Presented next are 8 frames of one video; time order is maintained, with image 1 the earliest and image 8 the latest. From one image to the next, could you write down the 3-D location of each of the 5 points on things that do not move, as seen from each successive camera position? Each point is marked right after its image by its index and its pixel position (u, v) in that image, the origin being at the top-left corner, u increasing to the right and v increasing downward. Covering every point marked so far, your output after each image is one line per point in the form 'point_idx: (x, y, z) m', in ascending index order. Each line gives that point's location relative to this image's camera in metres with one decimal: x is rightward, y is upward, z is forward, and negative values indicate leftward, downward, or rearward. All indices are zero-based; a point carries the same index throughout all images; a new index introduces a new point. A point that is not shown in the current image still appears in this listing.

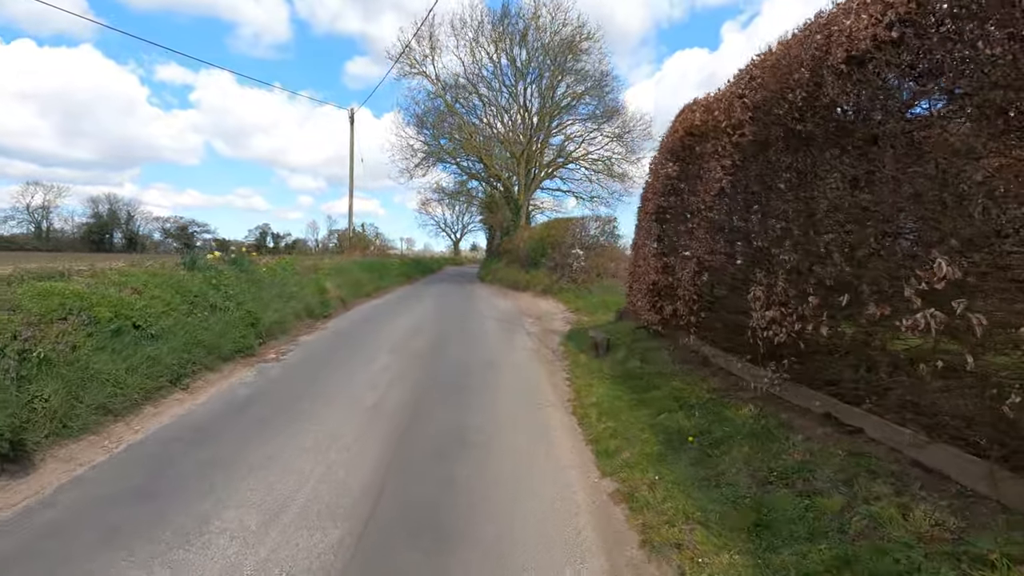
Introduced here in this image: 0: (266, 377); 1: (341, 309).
0: (-4.2, -1.5, +9.2) m
1: (-5.5, -0.7, +17.4) m
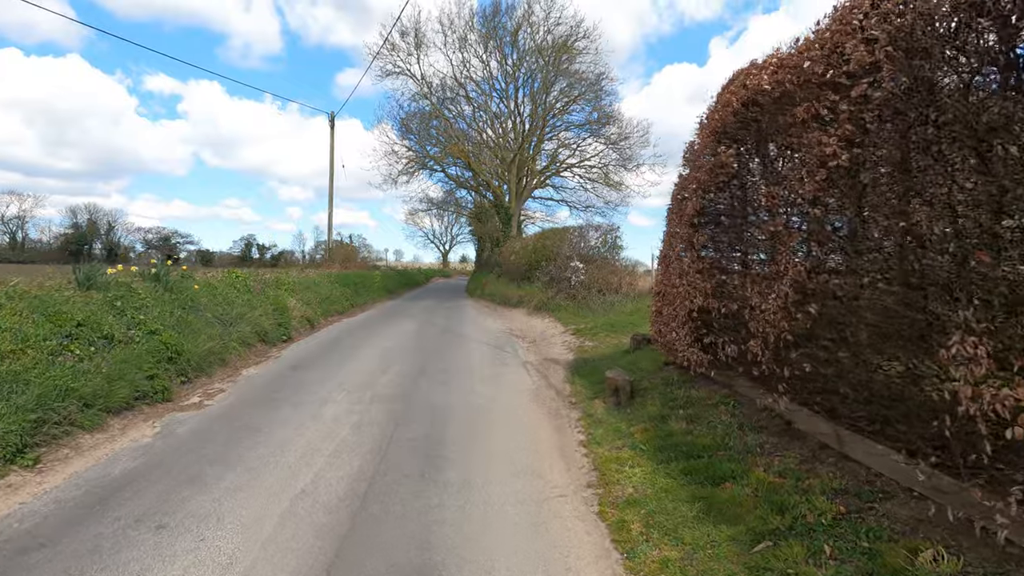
0: (-4.3, -1.8, +6.8) m
1: (-5.8, -1.2, +15.1) m
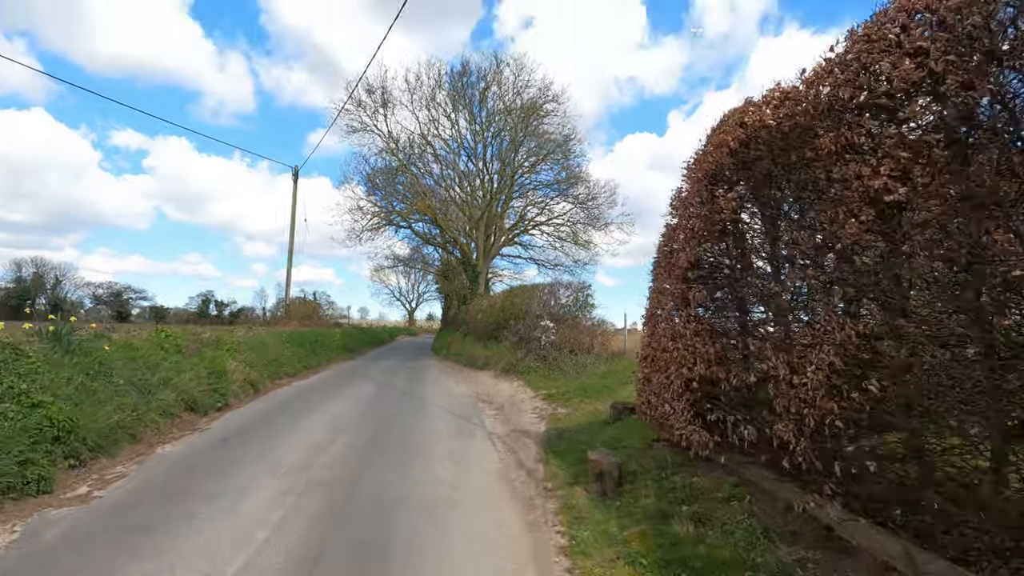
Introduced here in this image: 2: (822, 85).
0: (-4.7, -2.5, +5.2) m
1: (-6.7, -2.7, +13.4) m
2: (+2.4, +1.6, +4.2) m
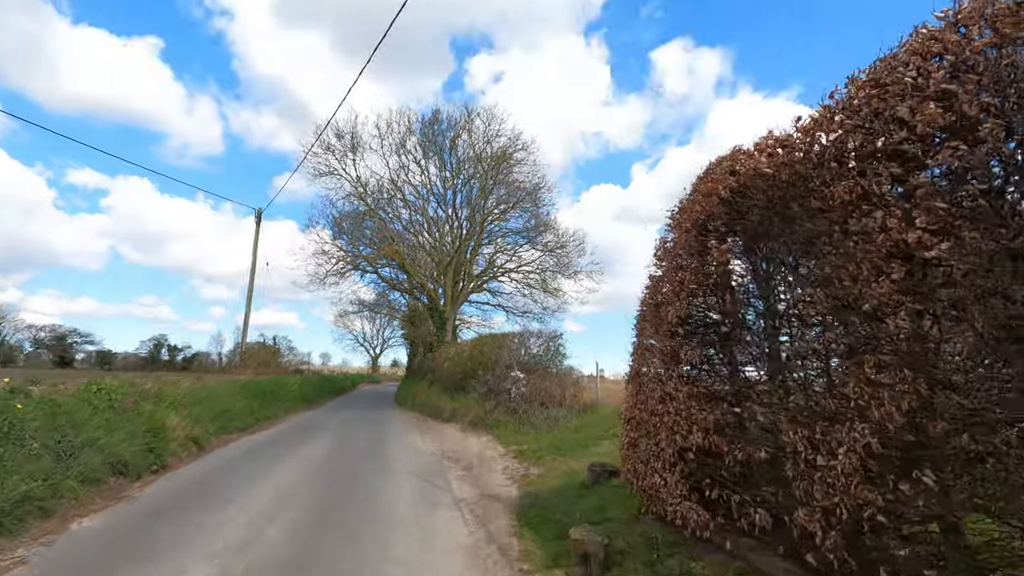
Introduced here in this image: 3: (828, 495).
0: (-4.9, -2.9, +4.2) m
1: (-7.4, -3.8, +12.2) m
2: (+2.3, +1.1, +3.9) m
3: (+1.8, -1.2, +3.0) m
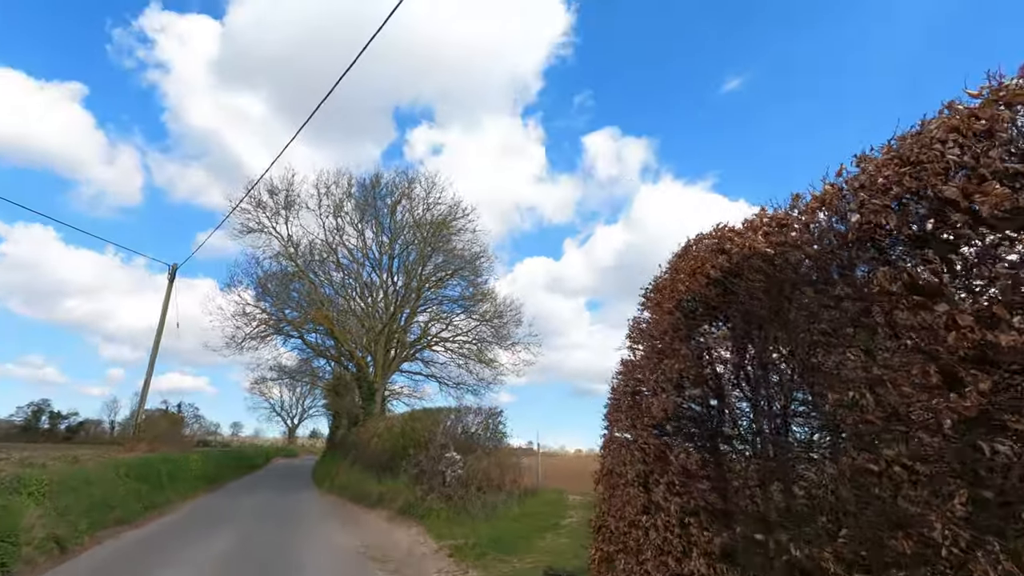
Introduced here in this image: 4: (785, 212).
0: (-5.1, -3.3, +2.4) m
1: (-8.6, -5.1, +9.8) m
2: (+2.1, +0.5, +3.5) m
3: (+1.7, -1.7, +2.3) m
4: (+2.1, +0.6, +4.1) m
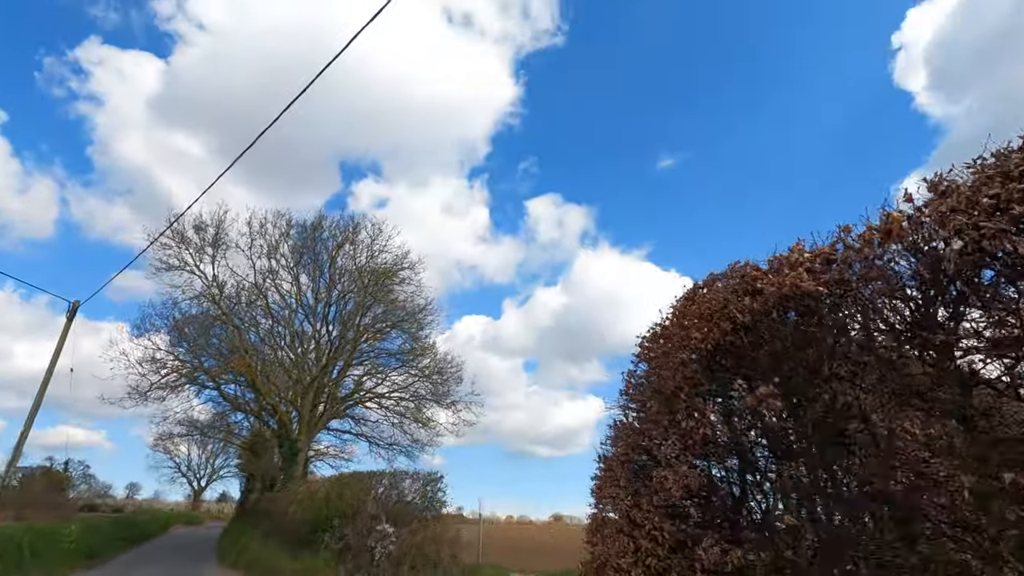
0: (-5.0, -3.0, +0.5) m
1: (-9.4, -5.4, +7.3) m
2: (+2.2, +0.2, +2.9) m
3: (+1.8, -1.7, +1.3) m
4: (+2.1, +0.3, +3.4) m
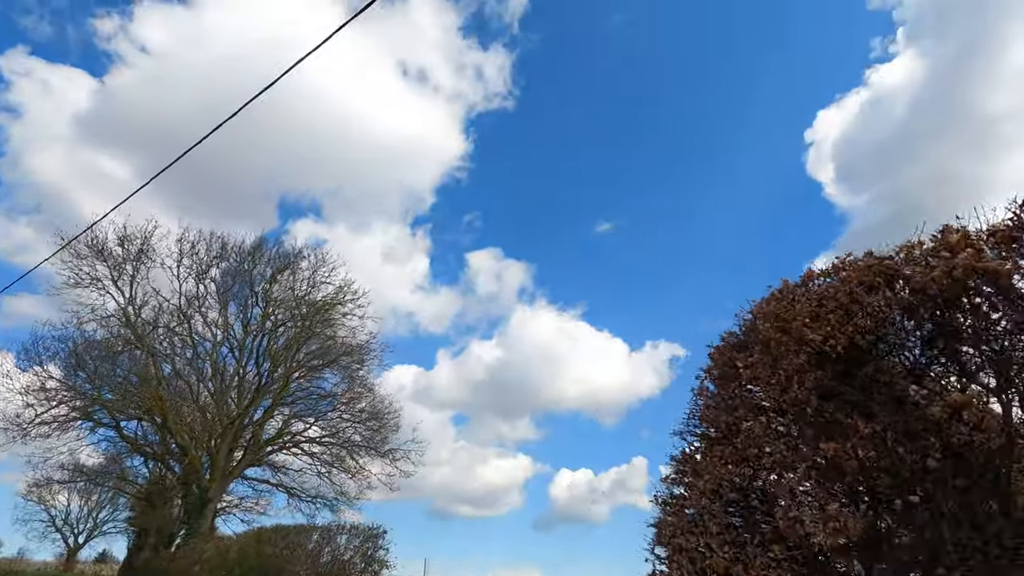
0: (-4.3, -2.1, -1.3) m
1: (-9.6, -4.8, +4.6) m
2: (+2.8, +0.4, +2.2) m
3: (+2.5, -1.4, +0.4) m
4: (+2.6, +0.4, +2.7) m
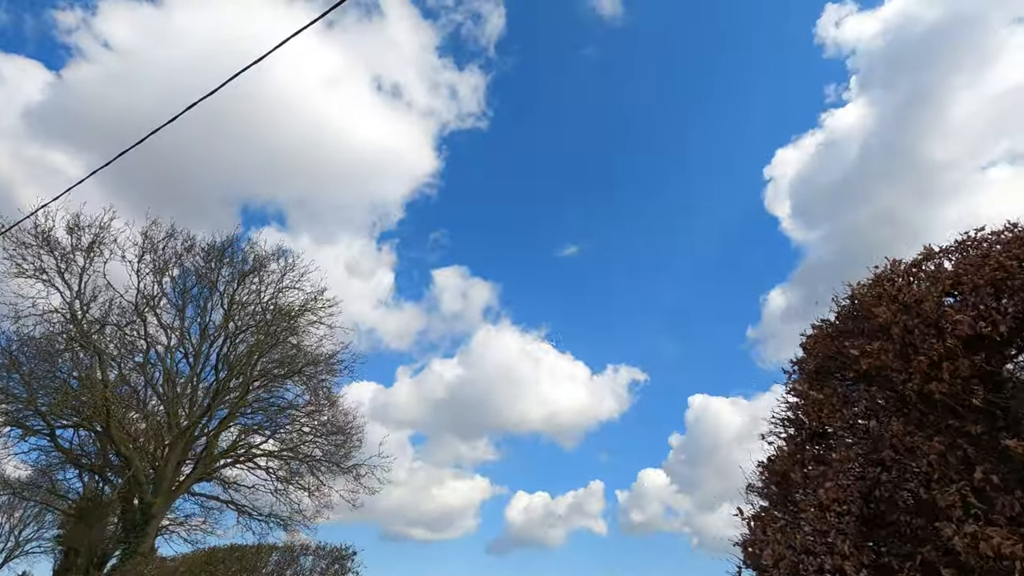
0: (-3.6, -1.5, -2.3) m
1: (-9.4, -4.2, +3.2) m
2: (+3.3, +0.5, +1.7) m
3: (+3.1, -1.2, -0.1) m
4: (+3.1, +0.5, +2.3) m
